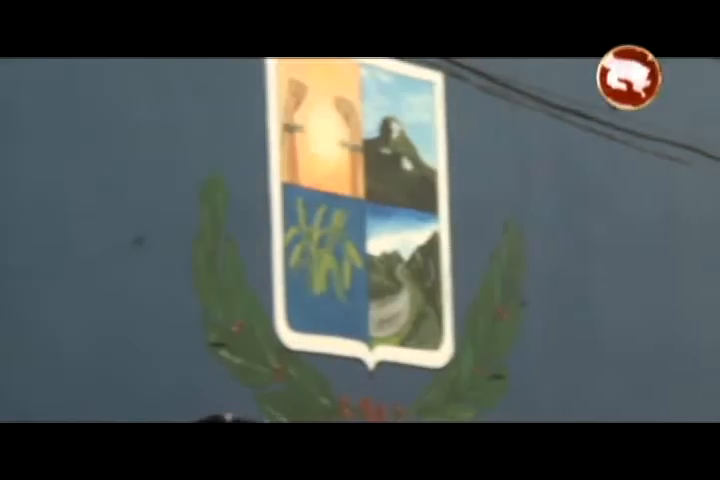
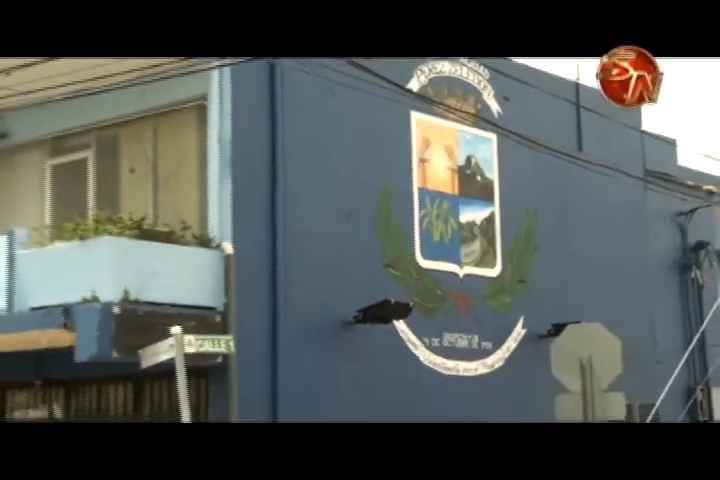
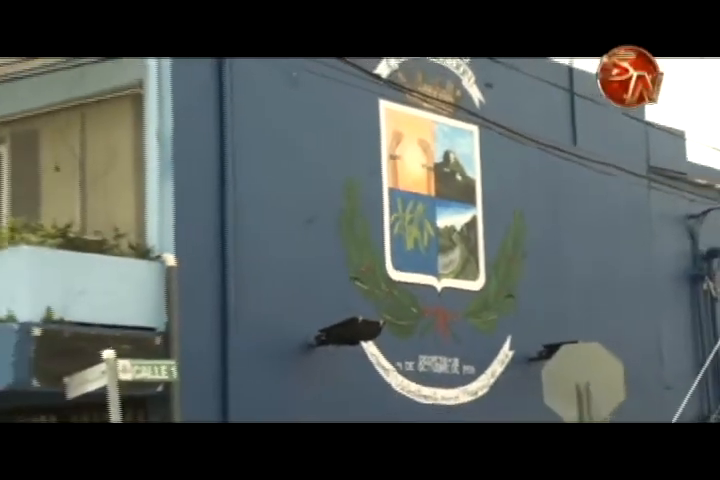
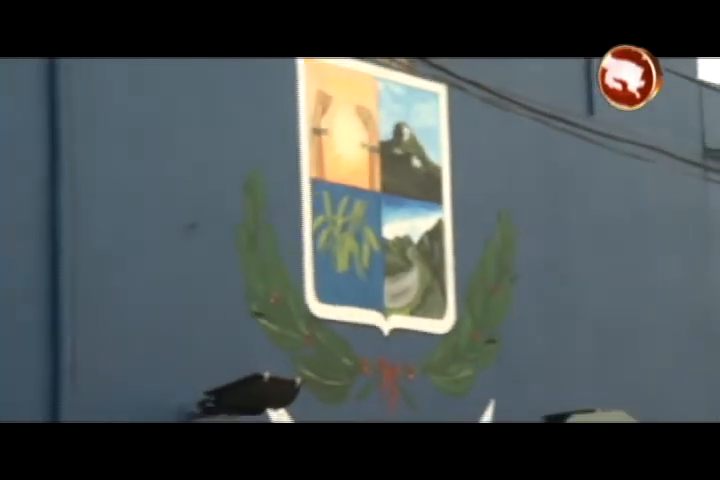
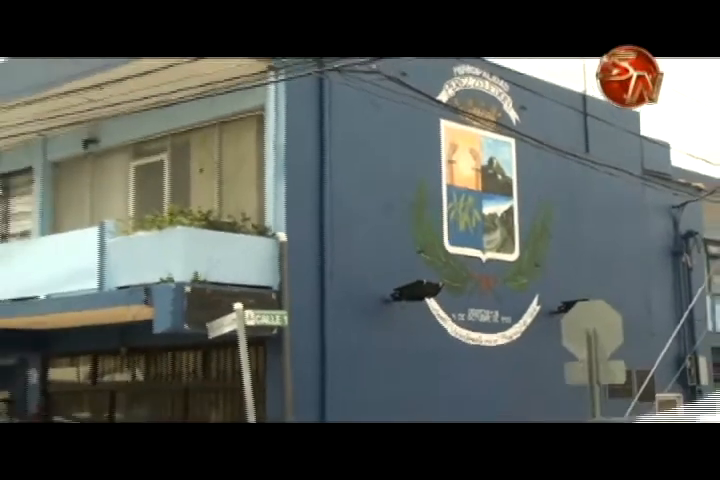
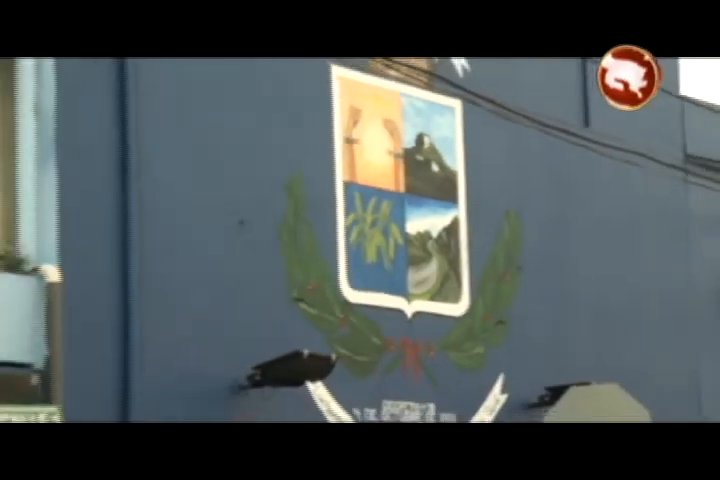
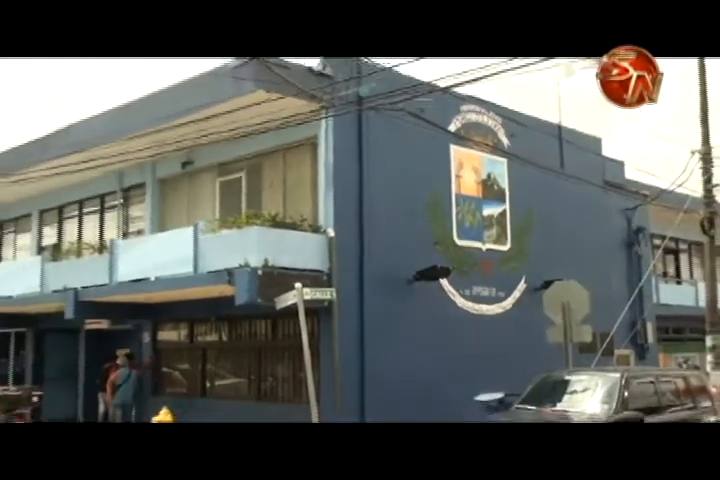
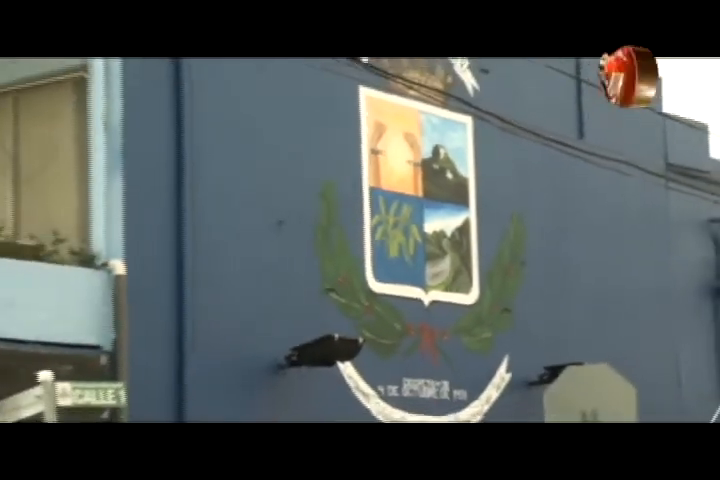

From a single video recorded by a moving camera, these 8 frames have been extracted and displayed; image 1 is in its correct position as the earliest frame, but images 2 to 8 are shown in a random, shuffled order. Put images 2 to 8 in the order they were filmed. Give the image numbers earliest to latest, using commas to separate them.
4, 6, 8, 3, 2, 5, 7
